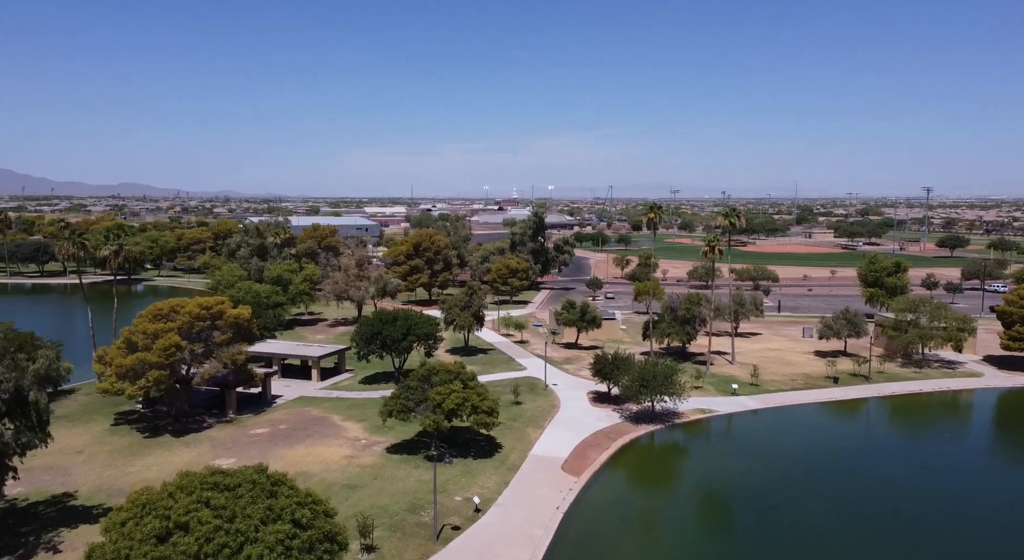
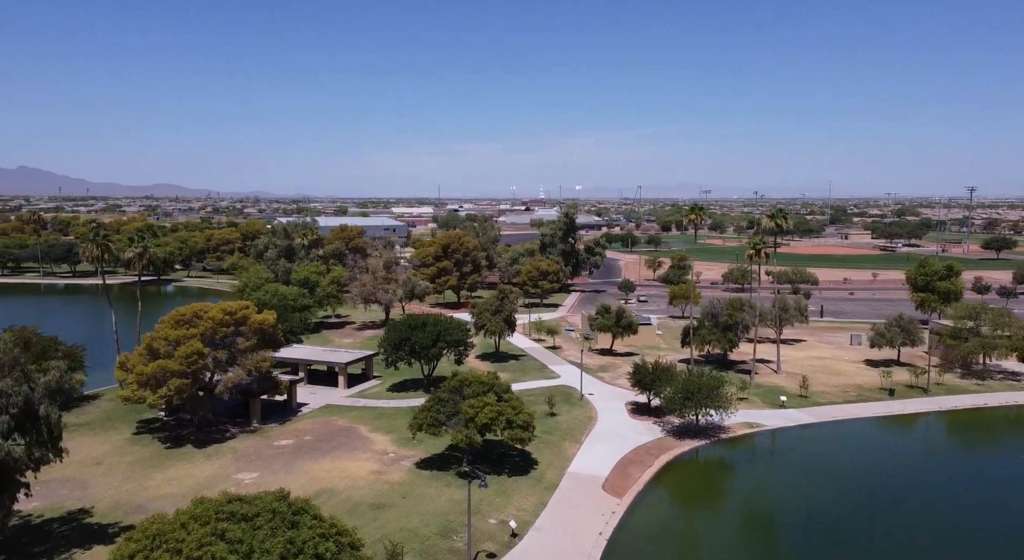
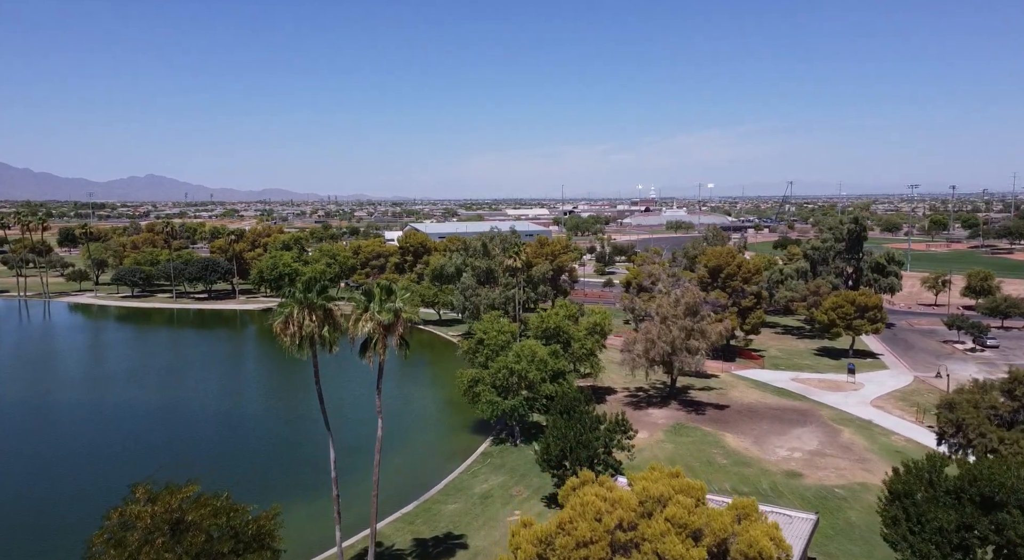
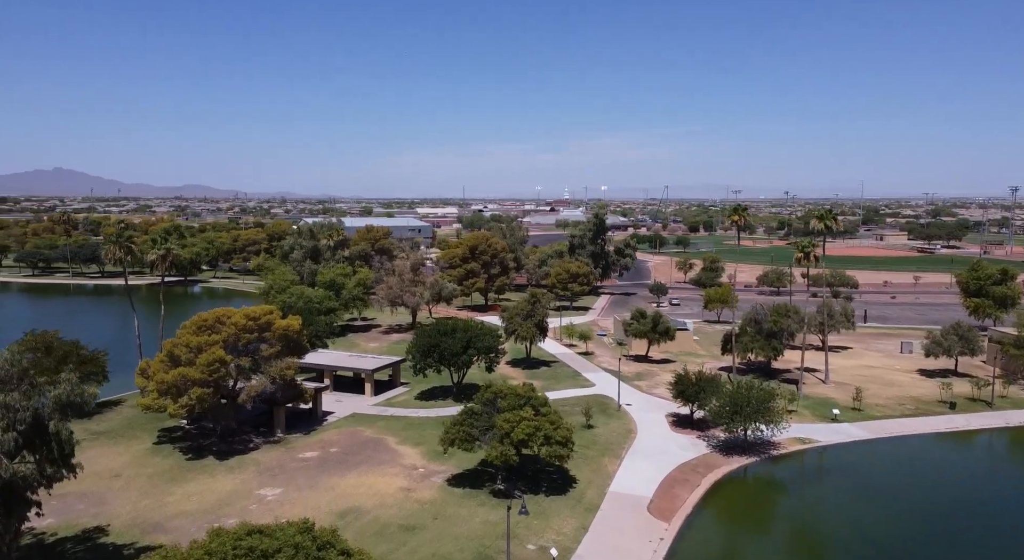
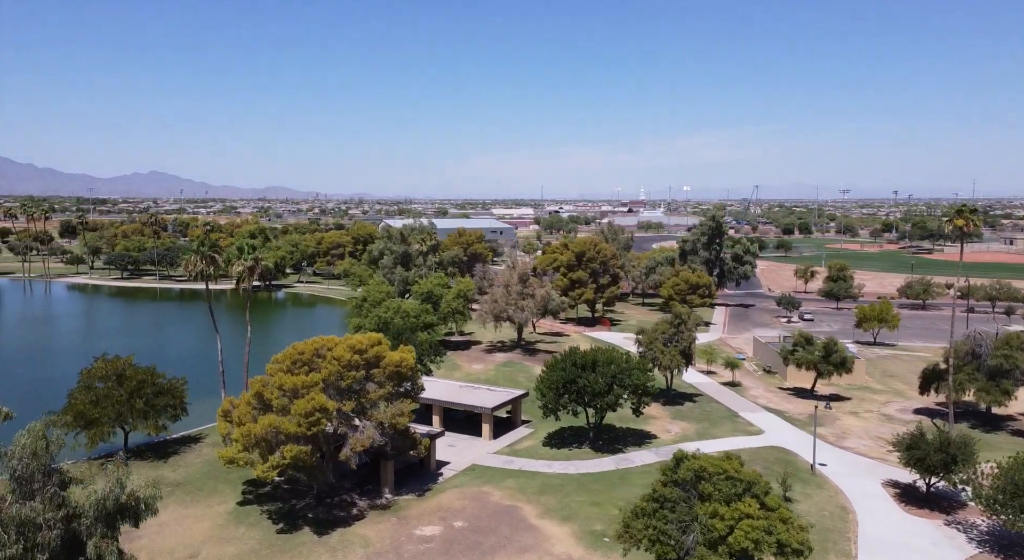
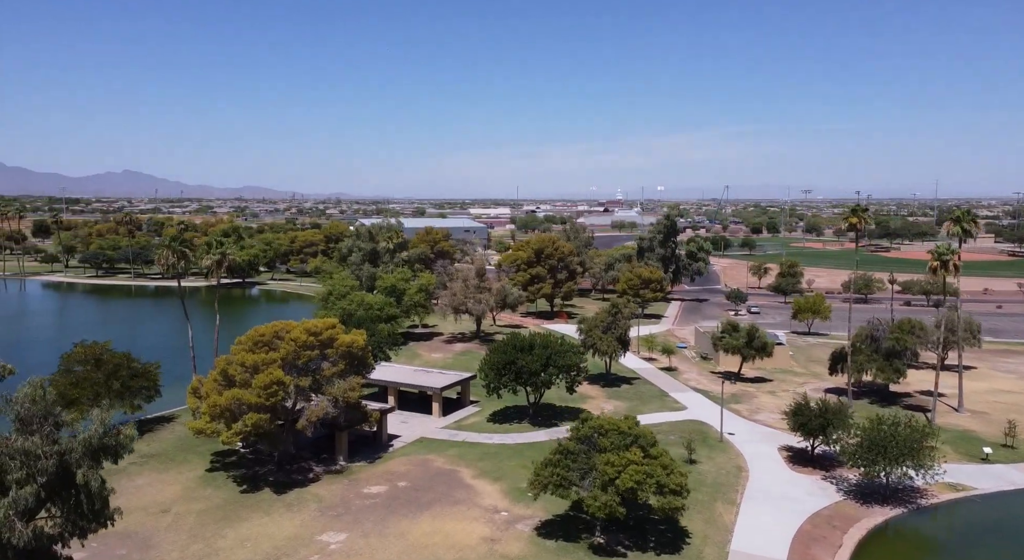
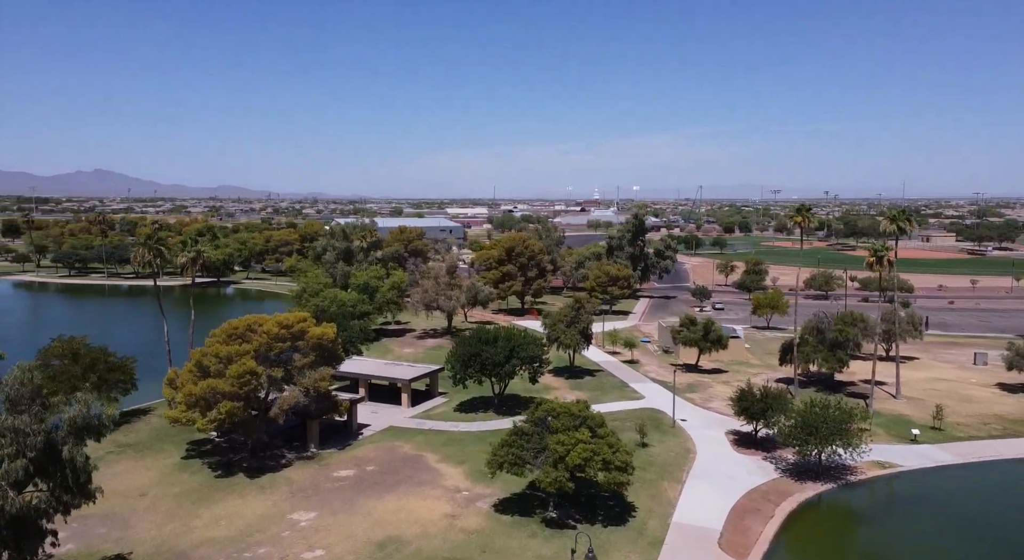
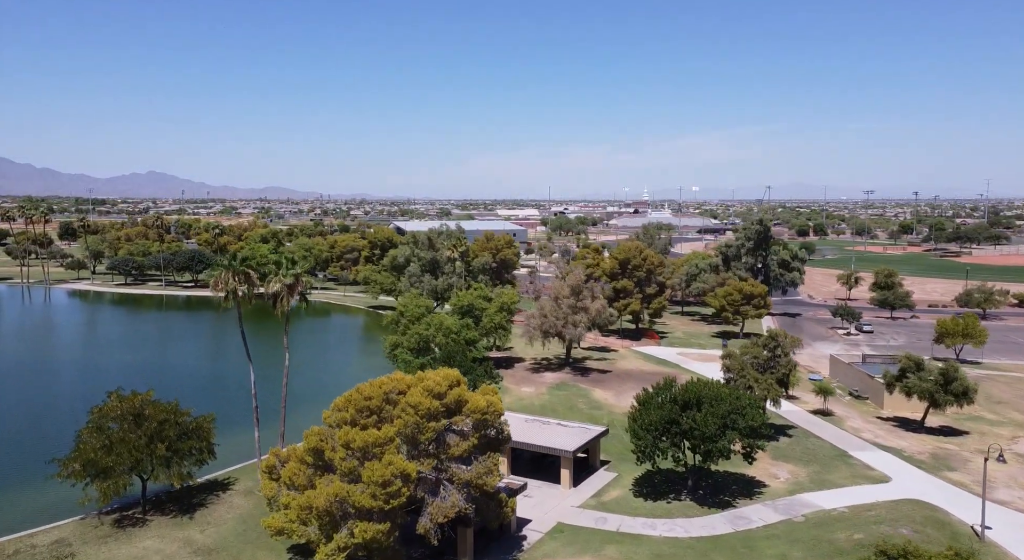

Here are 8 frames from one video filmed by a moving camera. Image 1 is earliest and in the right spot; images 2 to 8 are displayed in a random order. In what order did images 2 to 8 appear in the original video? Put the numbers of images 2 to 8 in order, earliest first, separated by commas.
2, 4, 7, 6, 5, 8, 3
